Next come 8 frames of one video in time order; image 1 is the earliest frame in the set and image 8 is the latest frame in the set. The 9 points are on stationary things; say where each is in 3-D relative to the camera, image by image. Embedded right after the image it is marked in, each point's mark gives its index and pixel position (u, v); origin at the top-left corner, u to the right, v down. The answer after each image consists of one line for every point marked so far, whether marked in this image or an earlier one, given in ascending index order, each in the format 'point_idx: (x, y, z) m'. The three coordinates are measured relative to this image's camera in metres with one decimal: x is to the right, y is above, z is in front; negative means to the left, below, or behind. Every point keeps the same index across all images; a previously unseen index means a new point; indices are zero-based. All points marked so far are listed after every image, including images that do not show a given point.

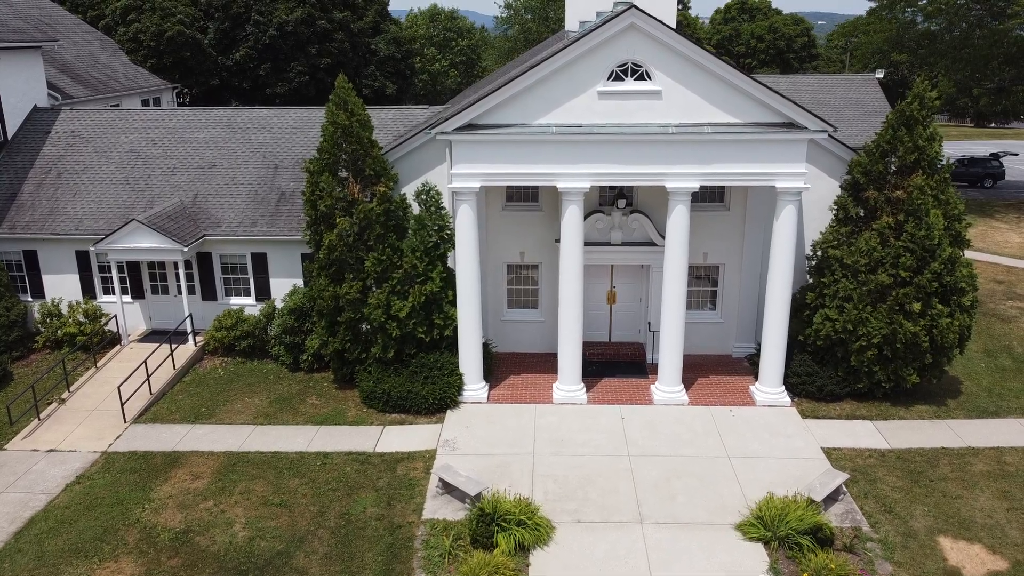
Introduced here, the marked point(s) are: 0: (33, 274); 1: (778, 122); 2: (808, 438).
0: (-10.8, +0.3, +19.5) m
1: (+4.5, +2.8, +14.6) m
2: (+5.1, -2.6, +14.8) m
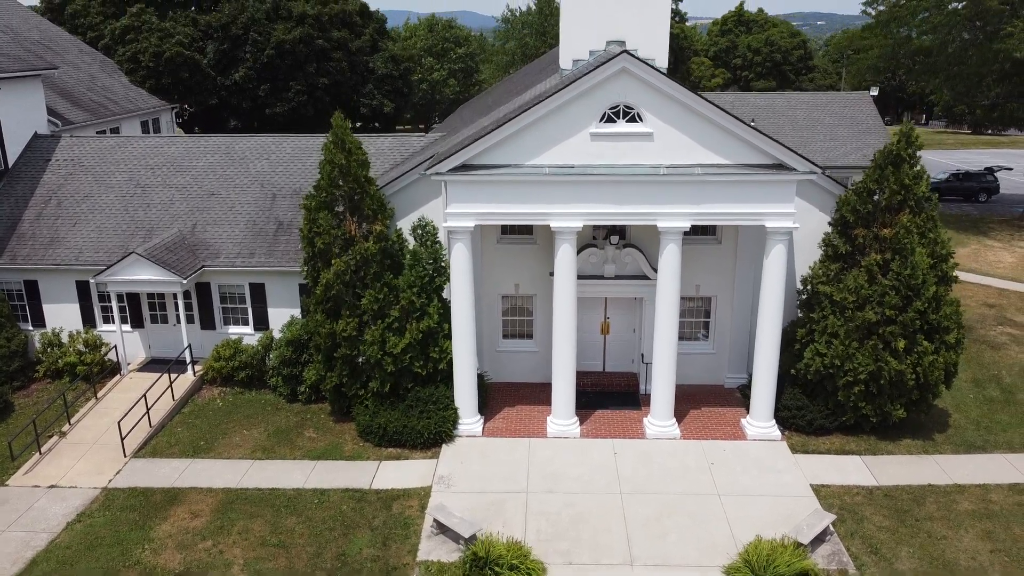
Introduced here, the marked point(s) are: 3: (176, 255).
0: (-10.9, -0.3, +19.7) m
1: (+4.4, +2.1, +14.8) m
2: (+5.0, -3.2, +15.0) m
3: (-7.4, +0.7, +18.9) m
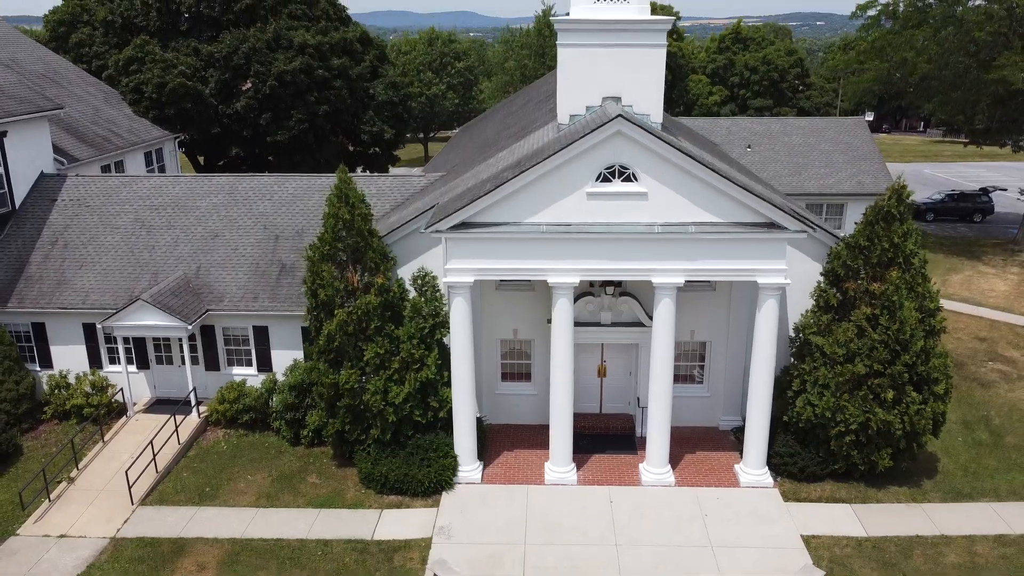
0: (-10.9, -1.3, +20.1) m
1: (+4.3, +1.2, +15.2) m
2: (+4.9, -4.2, +15.4) m
3: (-7.4, -0.3, +19.3) m
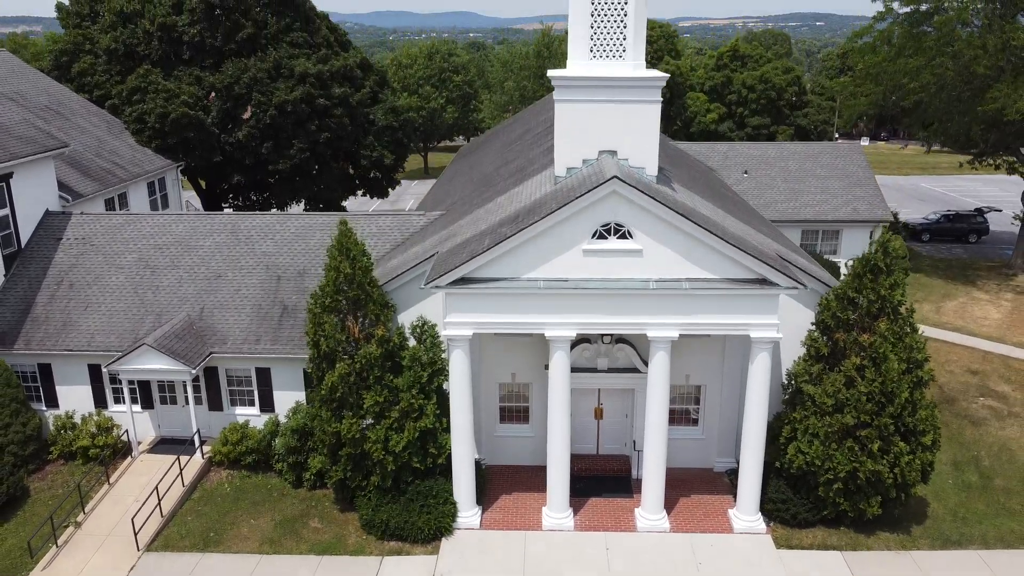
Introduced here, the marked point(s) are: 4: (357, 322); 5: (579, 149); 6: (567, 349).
0: (-11.0, -2.3, +20.5) m
1: (+4.3, +0.2, +15.6) m
2: (+4.9, -5.2, +15.8) m
3: (-7.4, -1.3, +19.6) m
4: (-3.0, -0.7, +17.0) m
5: (+1.3, +2.7, +17.2) m
6: (+1.0, -1.1, +16.2) m
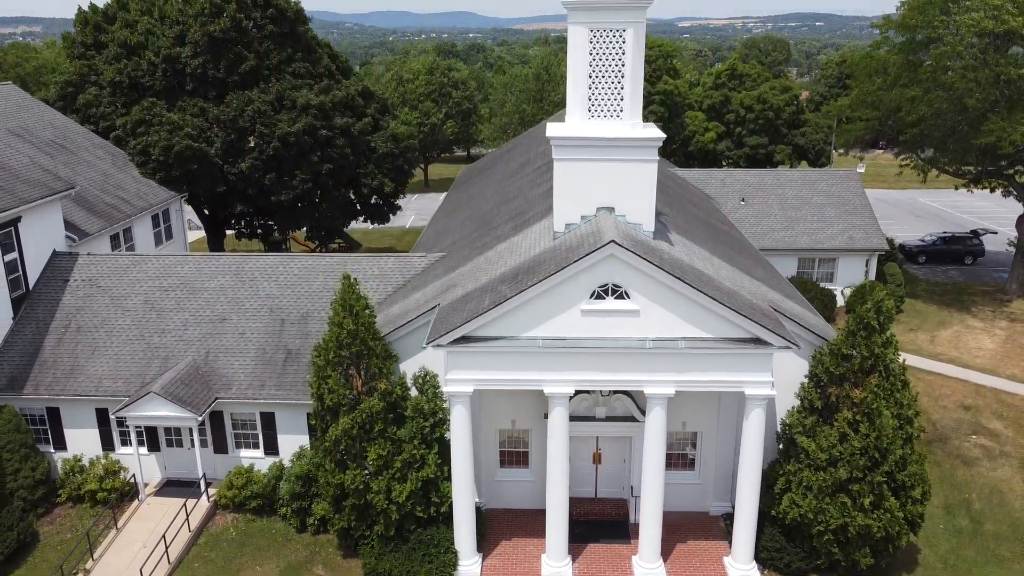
0: (-11.0, -3.4, +20.8) m
1: (+4.3, -0.9, +15.9) m
2: (+4.9, -6.3, +16.1) m
3: (-7.4, -2.3, +20.0) m
4: (-3.1, -1.8, +17.4) m
5: (+1.3, +1.7, +17.6) m
6: (+1.0, -2.2, +16.5) m
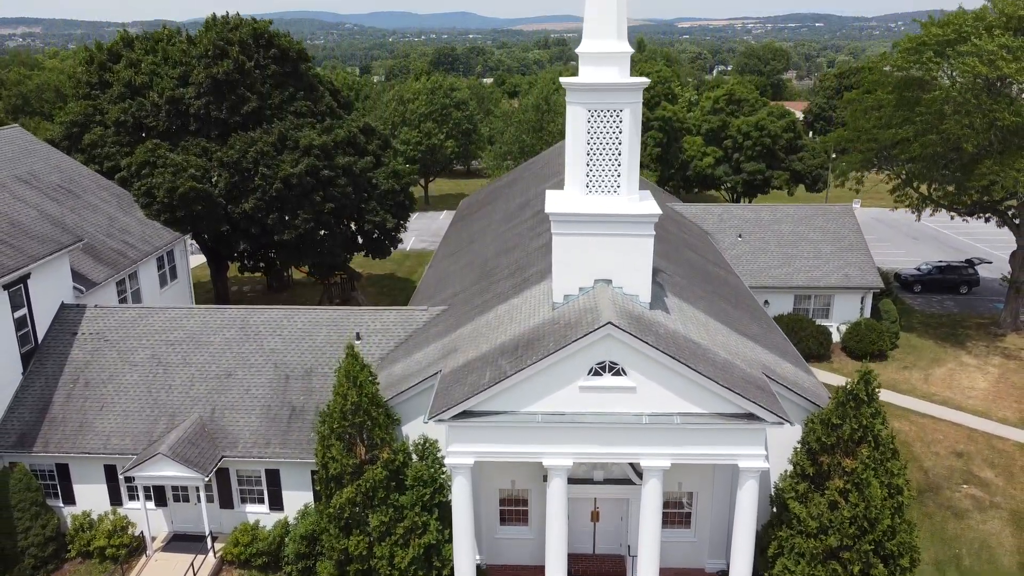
0: (-11.0, -4.8, +21.3) m
1: (+4.3, -2.4, +16.4) m
2: (+4.9, -7.7, +16.6) m
3: (-7.4, -3.8, +20.4) m
4: (-3.1, -3.2, +17.8) m
5: (+1.3, +0.2, +18.0) m
6: (+1.0, -3.7, +17.0) m
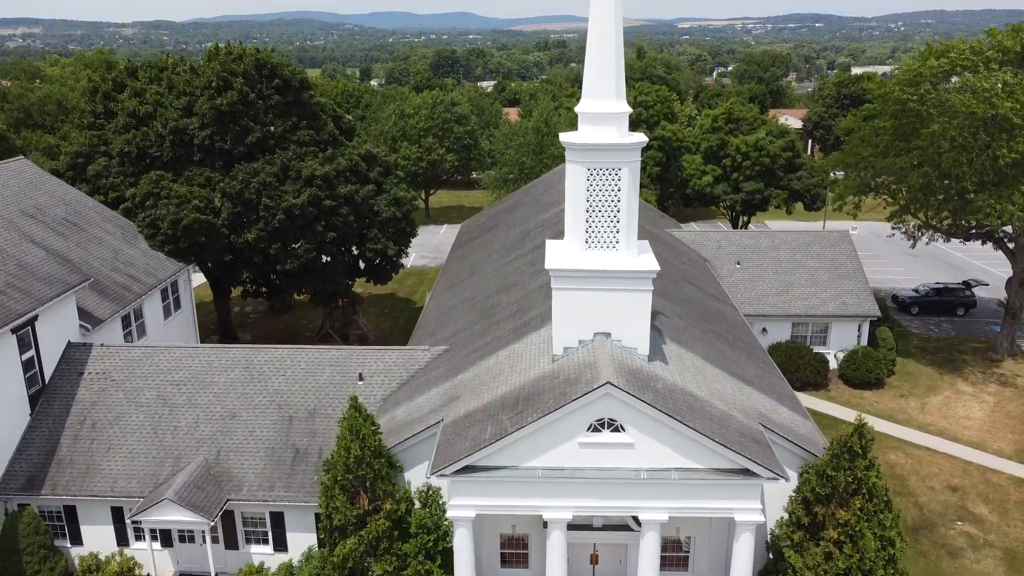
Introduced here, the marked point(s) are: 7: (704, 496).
0: (-11.0, -5.9, +21.6) m
1: (+4.3, -3.5, +16.7) m
2: (+4.9, -8.8, +16.9) m
3: (-7.4, -4.9, +20.8) m
4: (-3.0, -4.3, +18.2) m
5: (+1.3, -0.9, +18.4) m
6: (+1.0, -4.8, +17.3) m
7: (+3.7, -4.0, +16.8) m
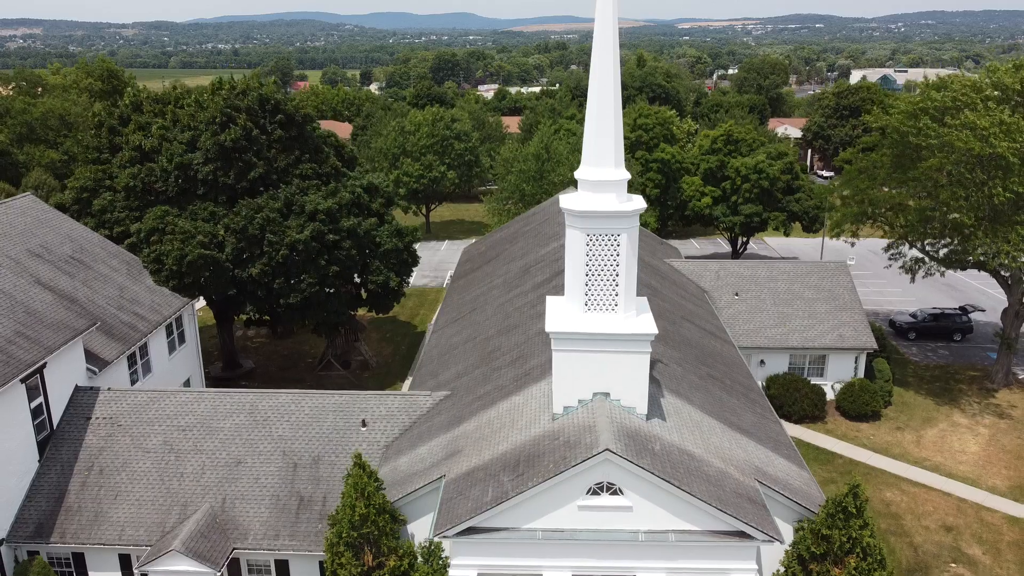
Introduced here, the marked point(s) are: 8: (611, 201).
0: (-10.9, -7.2, +22.0) m
1: (+4.3, -4.8, +17.1) m
2: (+4.9, -10.1, +17.3) m
3: (-7.4, -6.2, +21.1) m
4: (-3.0, -5.6, +18.5) m
5: (+1.4, -2.2, +18.7) m
6: (+1.1, -6.1, +17.7) m
7: (+3.7, -5.3, +17.2) m
8: (+2.0, +1.8, +17.7) m
